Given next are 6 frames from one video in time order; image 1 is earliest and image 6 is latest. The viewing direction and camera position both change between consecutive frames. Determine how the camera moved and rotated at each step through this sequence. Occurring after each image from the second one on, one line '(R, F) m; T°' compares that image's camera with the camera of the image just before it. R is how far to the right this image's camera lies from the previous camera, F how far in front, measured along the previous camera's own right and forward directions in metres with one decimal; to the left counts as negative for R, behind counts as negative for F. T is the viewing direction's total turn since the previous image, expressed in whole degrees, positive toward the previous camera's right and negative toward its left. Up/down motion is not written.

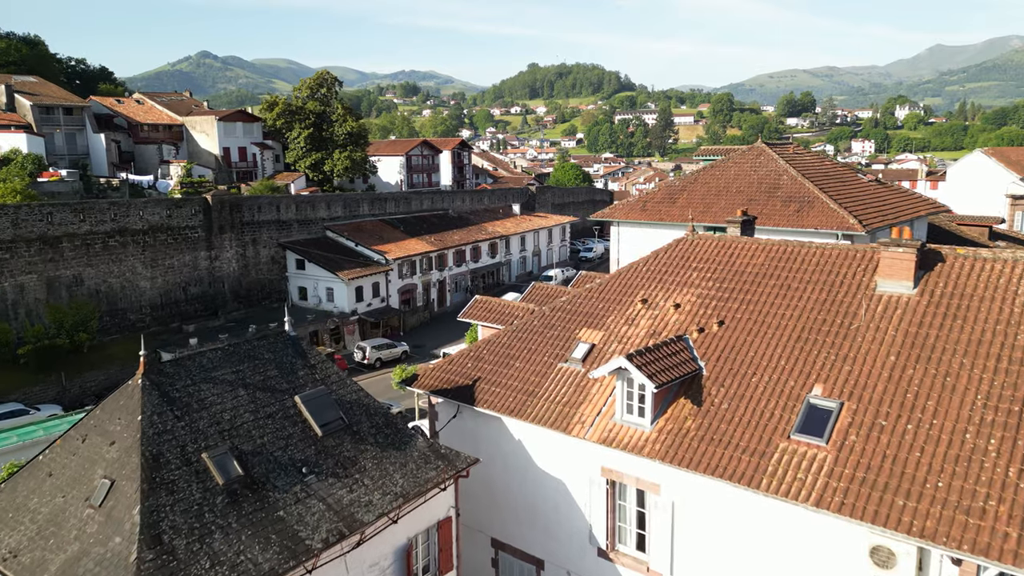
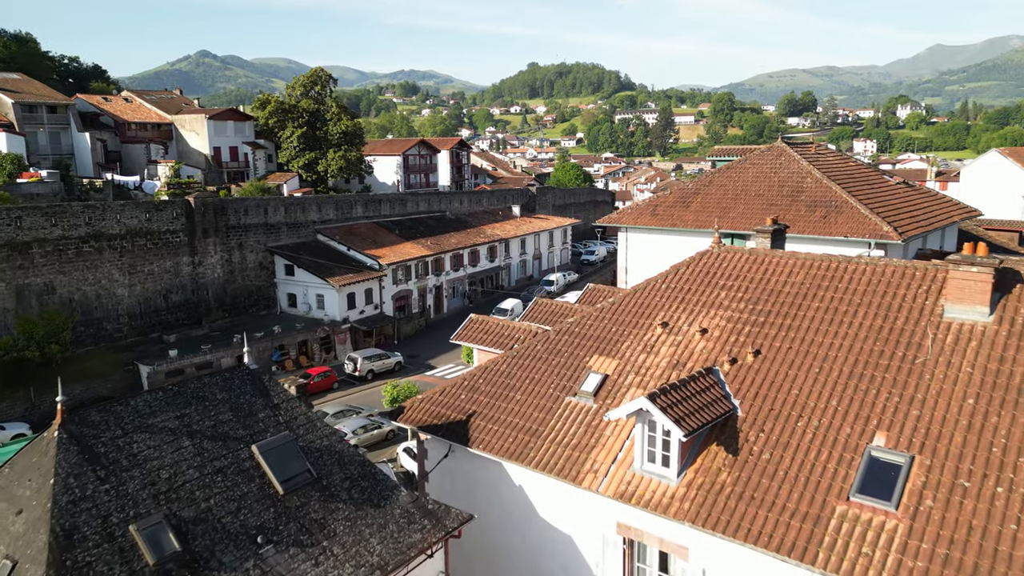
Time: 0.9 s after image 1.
(0.0, +1.8) m; 0°
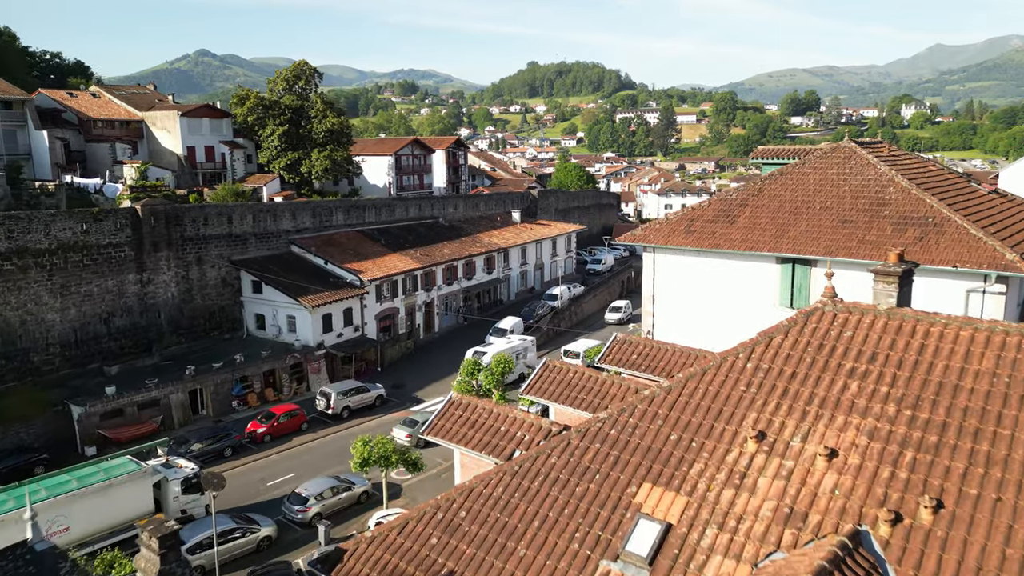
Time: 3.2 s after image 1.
(0.0, +4.5) m; 0°
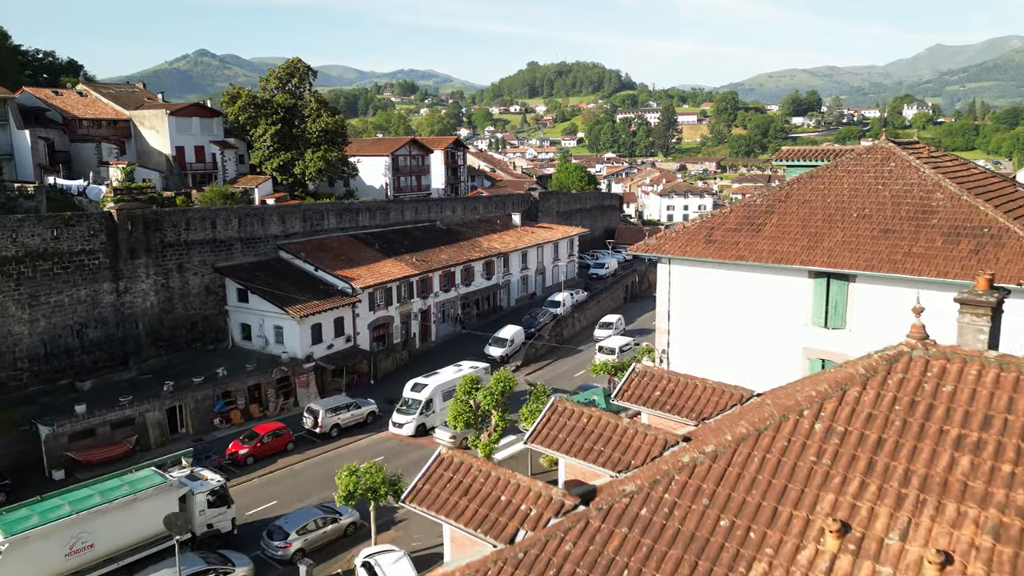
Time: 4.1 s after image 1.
(0.0, +1.7) m; 0°
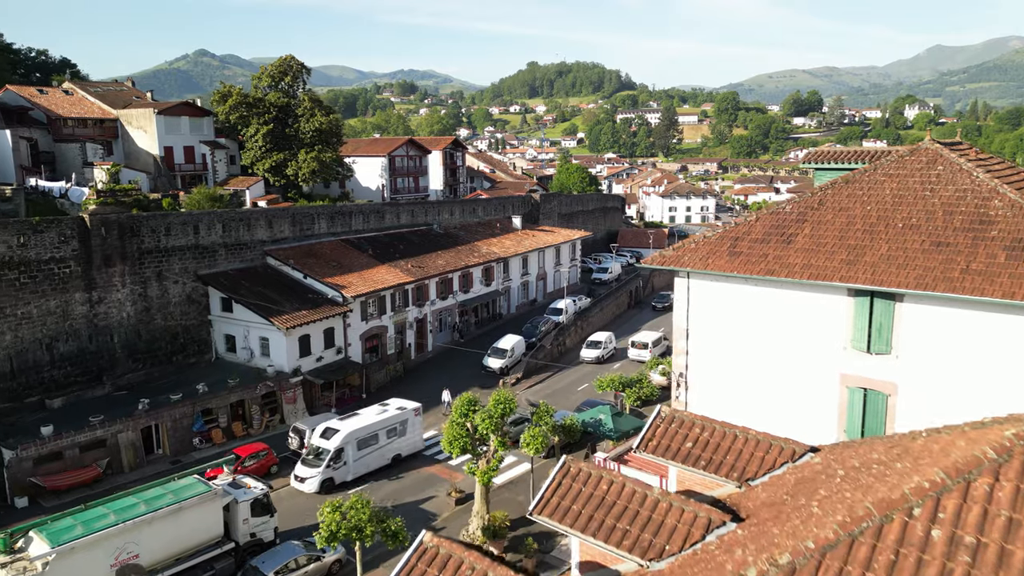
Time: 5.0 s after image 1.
(0.0, +1.7) m; 0°
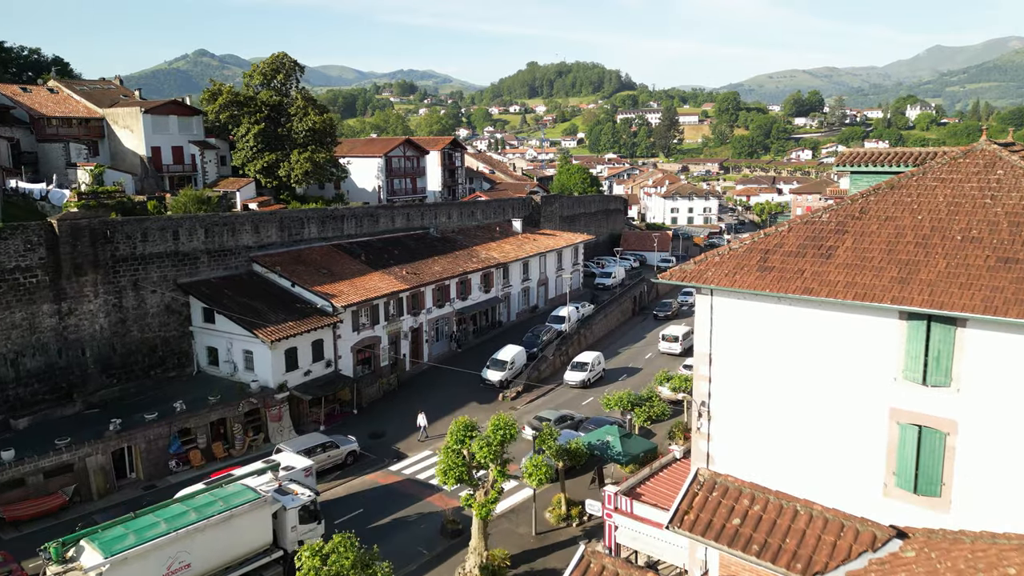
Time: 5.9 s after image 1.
(0.0, +1.7) m; 0°
